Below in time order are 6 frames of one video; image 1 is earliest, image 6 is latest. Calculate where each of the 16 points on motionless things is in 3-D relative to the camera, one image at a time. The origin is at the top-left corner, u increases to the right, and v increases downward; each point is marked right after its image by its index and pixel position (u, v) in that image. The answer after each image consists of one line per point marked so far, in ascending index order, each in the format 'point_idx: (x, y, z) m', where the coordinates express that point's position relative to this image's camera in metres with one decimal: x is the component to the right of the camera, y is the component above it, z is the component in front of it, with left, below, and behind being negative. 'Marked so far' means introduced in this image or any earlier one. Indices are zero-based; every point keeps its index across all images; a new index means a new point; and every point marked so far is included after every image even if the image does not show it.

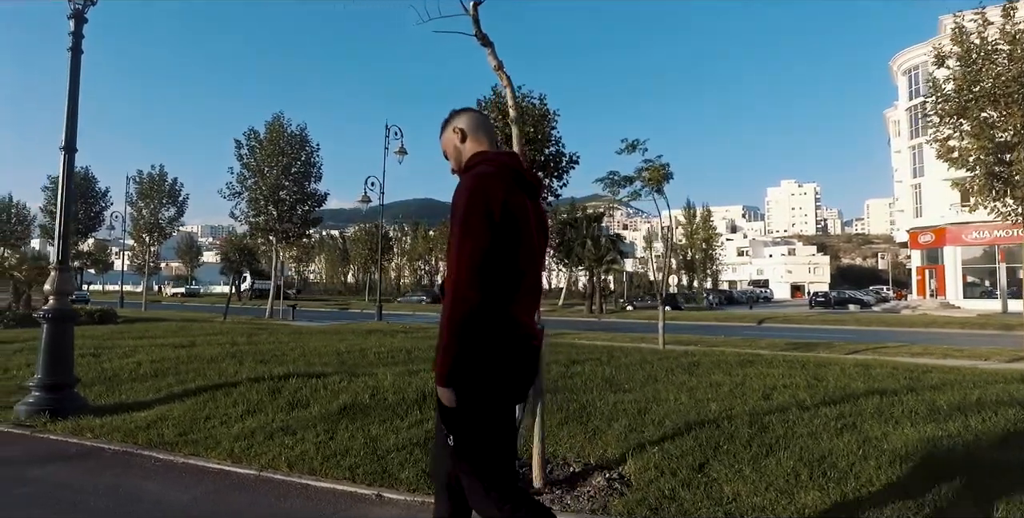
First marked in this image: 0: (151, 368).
0: (-4.9, -1.5, +9.6) m
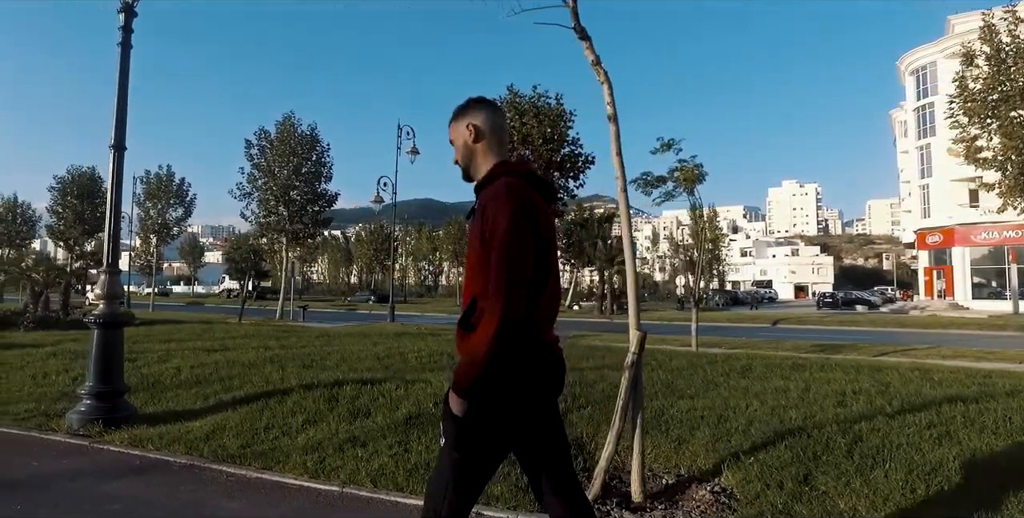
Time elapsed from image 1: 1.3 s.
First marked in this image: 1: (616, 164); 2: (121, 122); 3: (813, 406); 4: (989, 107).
0: (-4.3, -1.5, +9.4) m
1: (+0.8, +0.7, +5.2) m
2: (-4.2, +1.5, +7.4) m
3: (+3.1, -1.5, +7.2) m
4: (+12.0, +3.8, +17.6) m
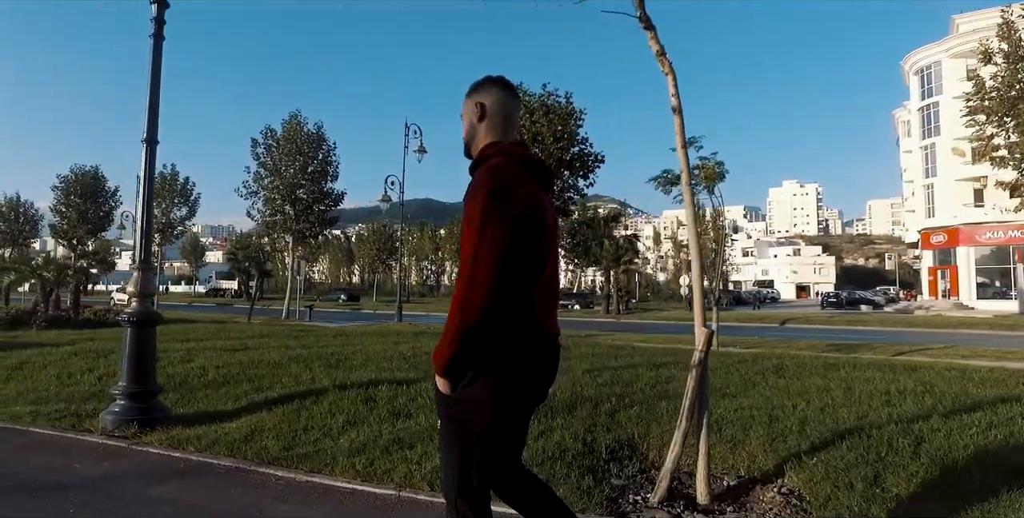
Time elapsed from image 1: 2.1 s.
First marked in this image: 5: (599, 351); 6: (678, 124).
0: (-3.8, -1.5, +9.2) m
1: (+1.2, +0.7, +5.0) m
2: (-3.7, +1.5, +7.3) m
3: (+3.6, -1.5, +7.1) m
4: (+12.4, +3.8, +17.5) m
5: (+1.6, -1.6, +12.6) m
6: (+1.2, +1.0, +5.1) m
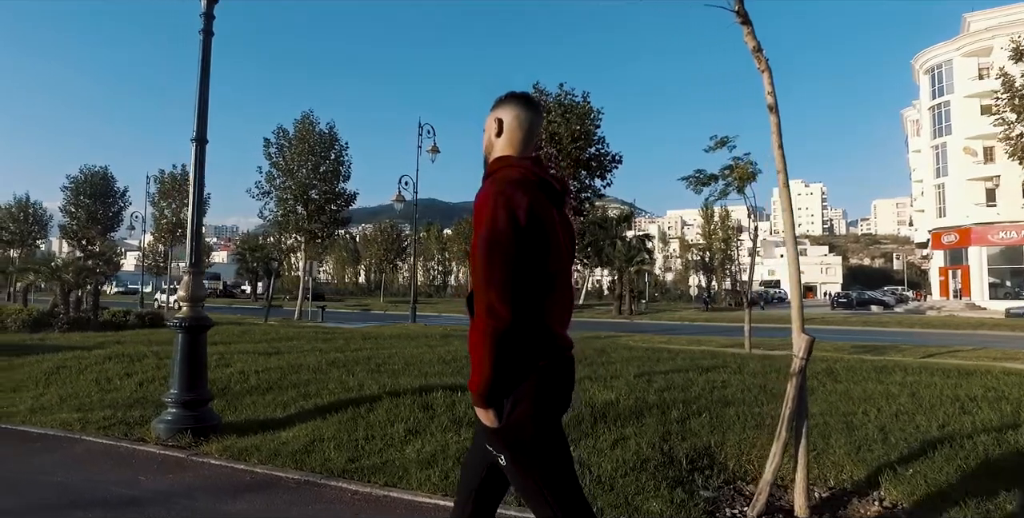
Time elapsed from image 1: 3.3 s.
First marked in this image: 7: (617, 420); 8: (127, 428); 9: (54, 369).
0: (-3.2, -1.5, +9.0) m
1: (+1.8, +0.7, +4.8) m
2: (-3.1, +1.5, +7.0) m
3: (+4.2, -1.5, +6.9) m
4: (+13.0, +3.8, +17.3) m
5: (+2.2, -1.7, +12.3) m
6: (+1.8, +0.9, +4.9) m
7: (+1.0, -1.6, +6.7) m
8: (-3.7, -1.6, +6.8) m
9: (-6.2, -1.5, +9.4) m
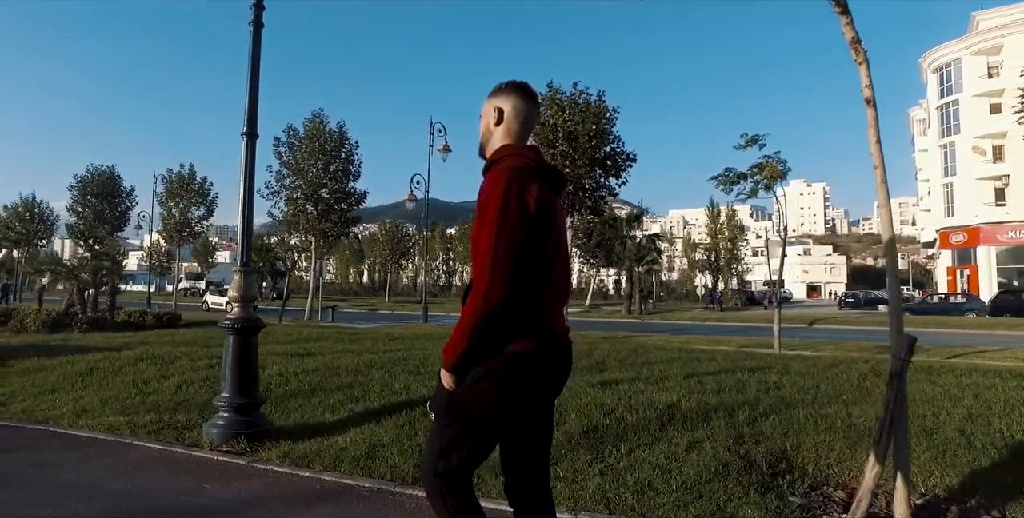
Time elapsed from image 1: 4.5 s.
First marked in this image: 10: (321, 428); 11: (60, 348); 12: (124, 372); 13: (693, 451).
0: (-2.6, -1.5, +8.7) m
1: (+2.4, +0.7, +4.6) m
2: (-2.5, +1.5, +6.8) m
3: (+4.8, -1.5, +6.7) m
4: (+13.6, +3.9, +17.1) m
5: (+2.8, -1.7, +12.1) m
6: (+2.4, +1.0, +4.7) m
7: (+1.6, -1.6, +6.5) m
8: (-3.1, -1.6, +6.6) m
9: (-5.6, -1.5, +9.2) m
10: (-1.8, -1.6, +6.8) m
11: (-7.6, -1.5, +11.7) m
12: (-5.0, -1.5, +9.1) m
13: (+1.5, -1.6, +5.9) m
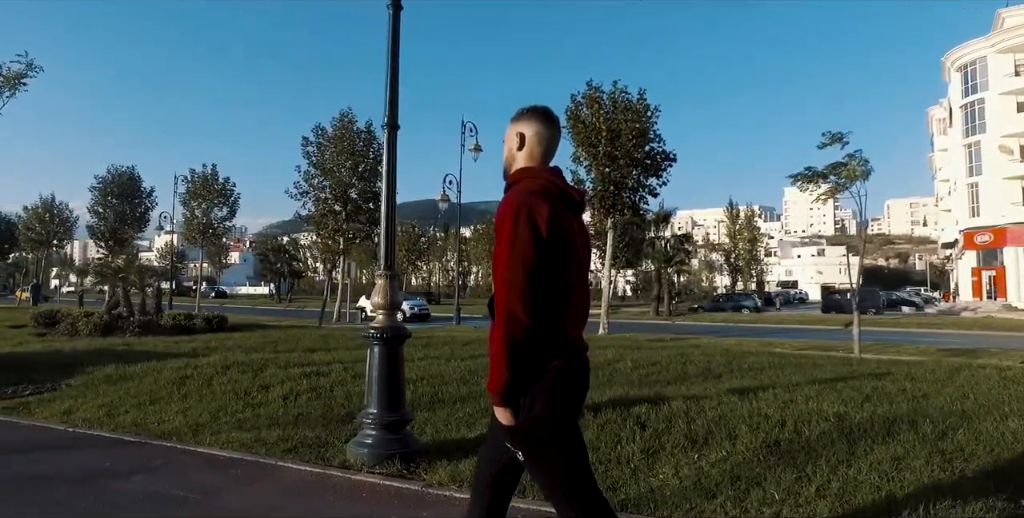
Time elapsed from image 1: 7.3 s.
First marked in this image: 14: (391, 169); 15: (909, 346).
0: (-1.2, -1.5, +8.2) m
1: (+3.9, +0.7, +4.0) m
2: (-1.1, +1.5, +6.3) m
3: (+6.2, -1.5, +6.1) m
4: (+15.0, +3.8, +16.5) m
5: (+4.2, -1.7, +11.6) m
6: (+3.9, +1.0, +4.1) m
7: (+3.1, -1.6, +6.0) m
8: (-1.7, -1.6, +6.0) m
9: (-4.1, -1.5, +8.6) m
10: (-0.4, -1.7, +6.2) m
11: (-6.1, -1.5, +11.2) m
12: (-3.6, -1.5, +8.5) m
13: (+3.0, -1.6, +5.3) m
14: (-1.1, +0.8, +6.2) m
15: (+11.4, -2.5, +20.3) m
